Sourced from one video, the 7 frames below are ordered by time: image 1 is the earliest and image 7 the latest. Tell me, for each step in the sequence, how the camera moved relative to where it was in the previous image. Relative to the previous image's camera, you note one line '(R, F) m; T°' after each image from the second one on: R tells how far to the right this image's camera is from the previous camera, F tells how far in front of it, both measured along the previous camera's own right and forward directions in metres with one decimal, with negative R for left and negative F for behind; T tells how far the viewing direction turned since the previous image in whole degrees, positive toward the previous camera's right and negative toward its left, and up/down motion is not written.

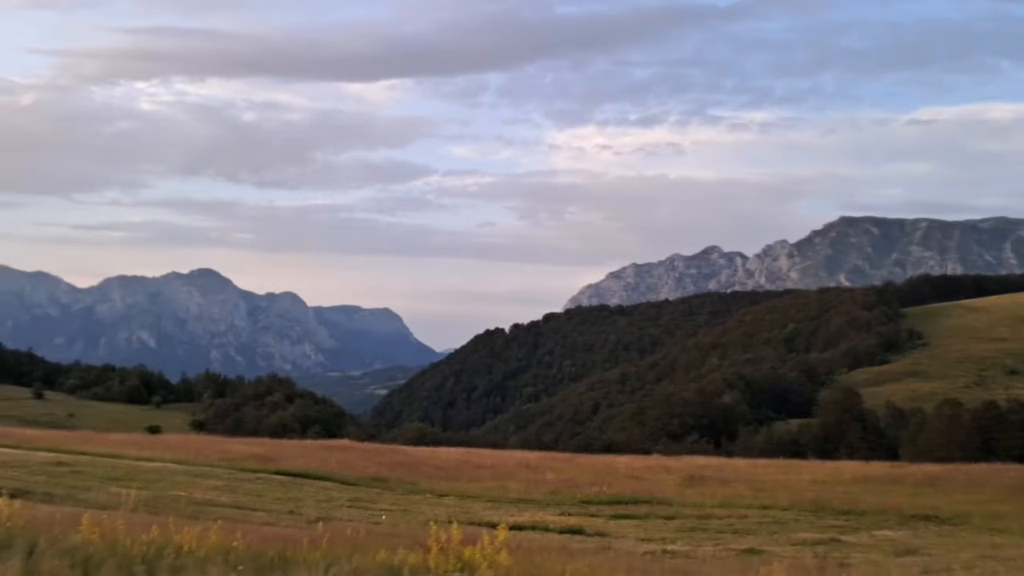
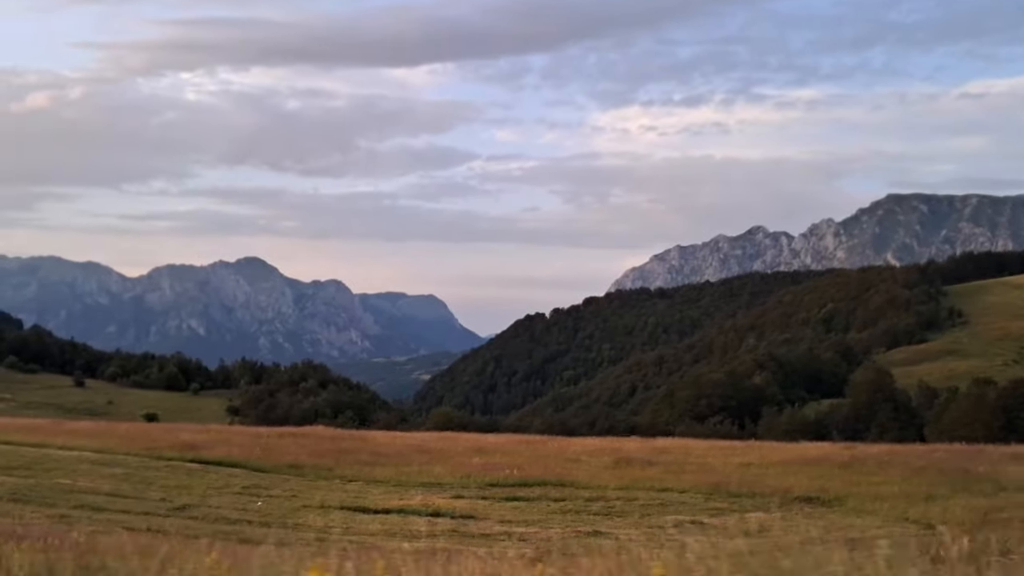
(+2.6, -0.4) m; -2°
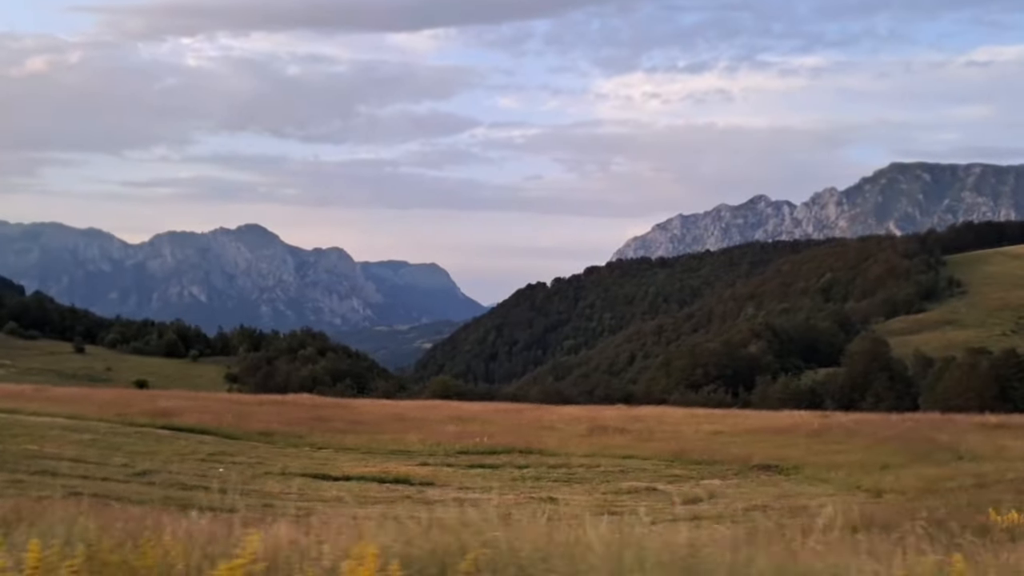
(+0.6, -0.1) m; 0°
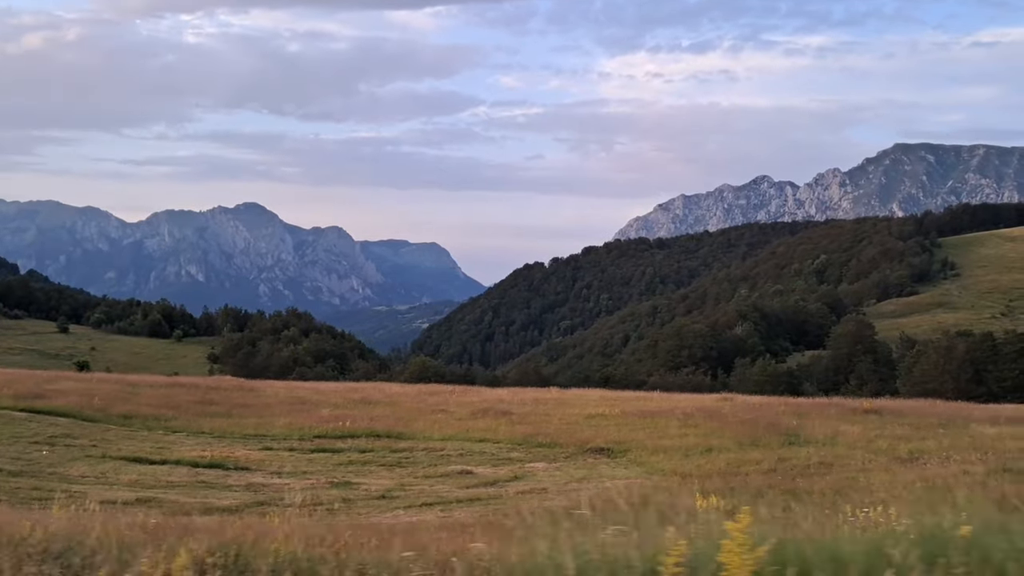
(+2.8, -0.2) m; 0°
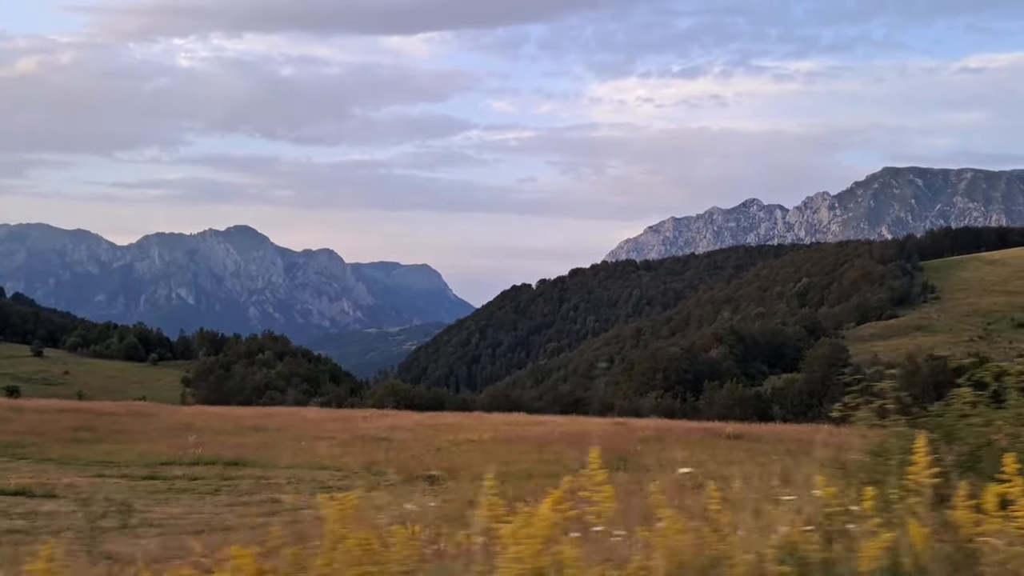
(+2.9, -0.3) m; +1°
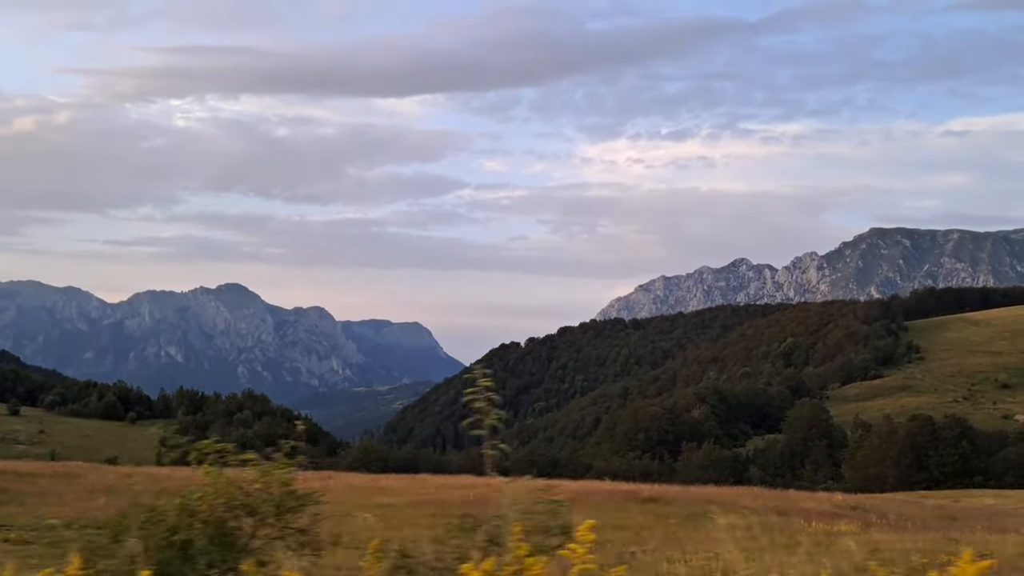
(+1.7, -0.2) m; +1°
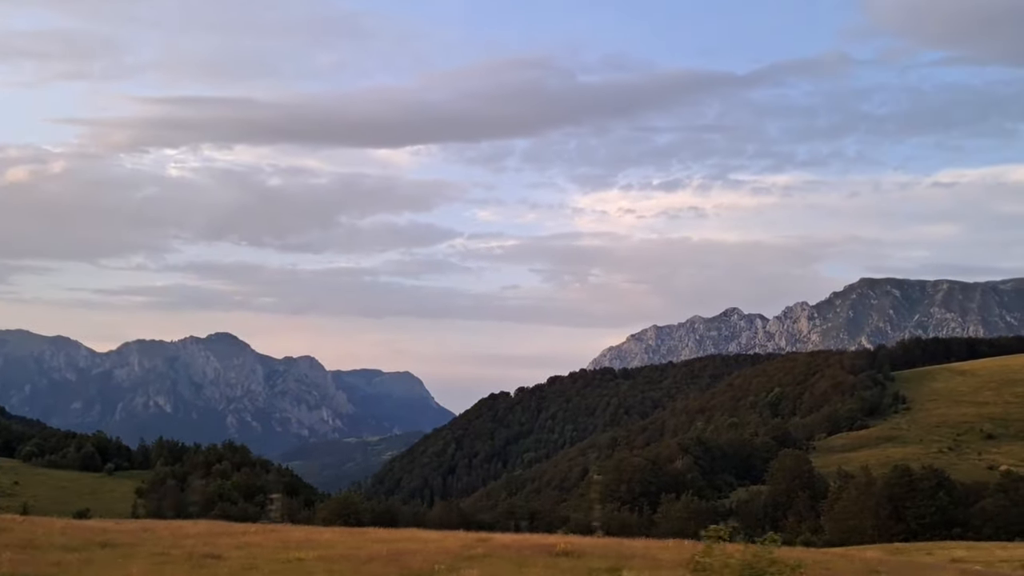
(+1.7, -0.3) m; +1°
